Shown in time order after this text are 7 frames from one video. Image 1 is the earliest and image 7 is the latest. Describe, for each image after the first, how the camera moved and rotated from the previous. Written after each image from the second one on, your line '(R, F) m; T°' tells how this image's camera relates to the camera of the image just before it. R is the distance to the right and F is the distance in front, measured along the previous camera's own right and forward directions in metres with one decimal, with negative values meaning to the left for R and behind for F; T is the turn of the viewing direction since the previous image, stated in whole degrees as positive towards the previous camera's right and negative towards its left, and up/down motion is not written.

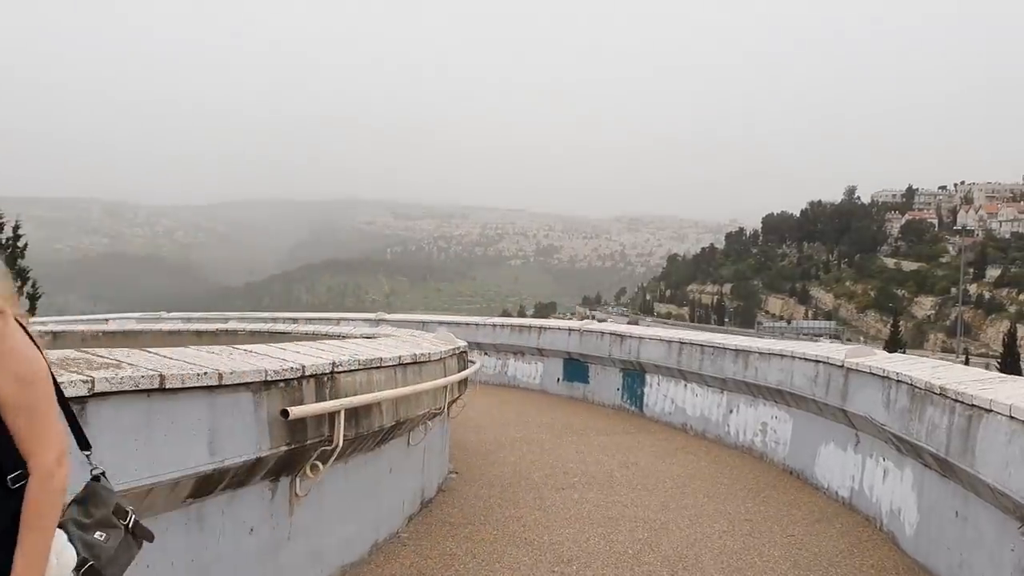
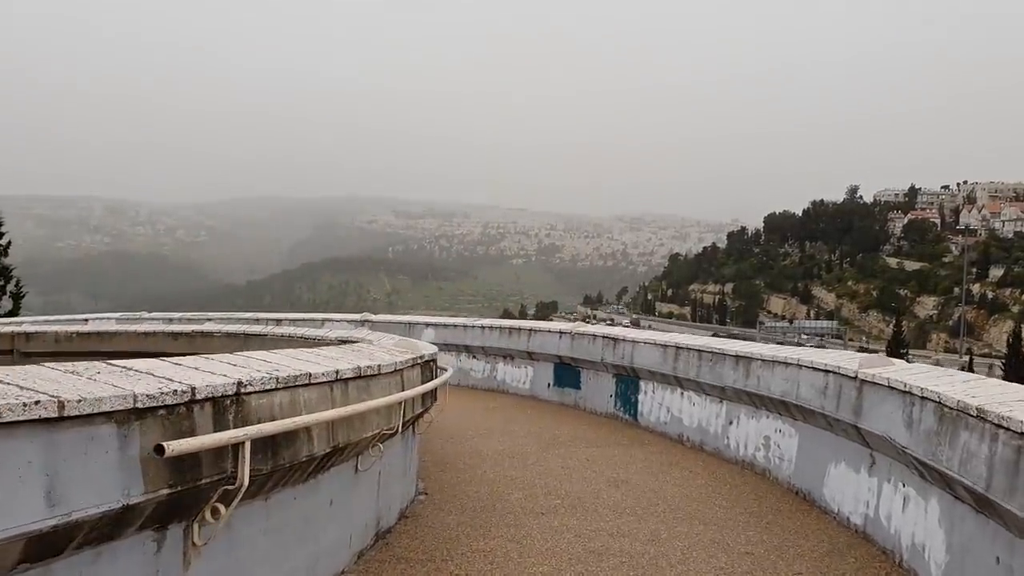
(+0.2, +0.7) m; 0°
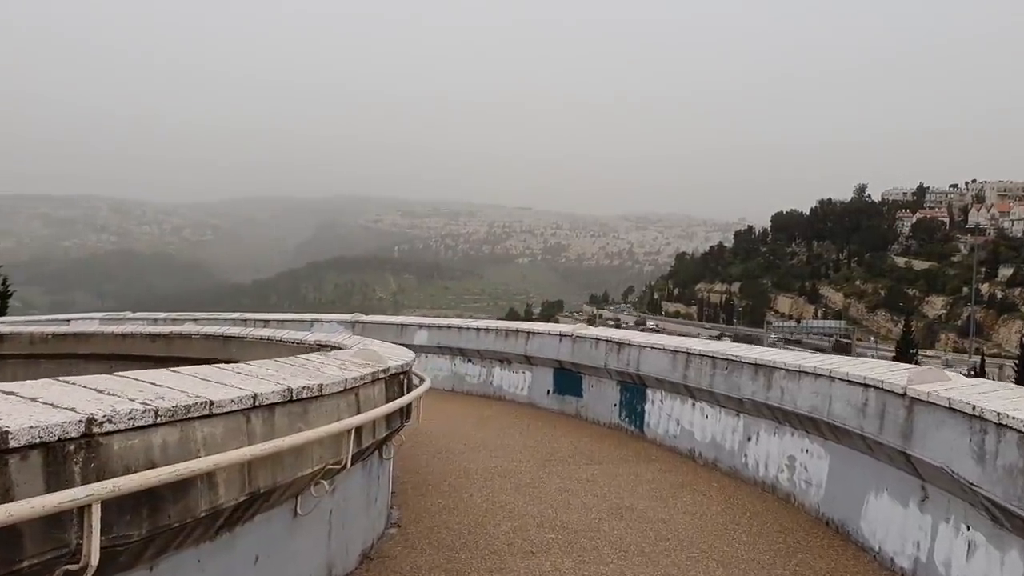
(+0.1, +0.8) m; 0°
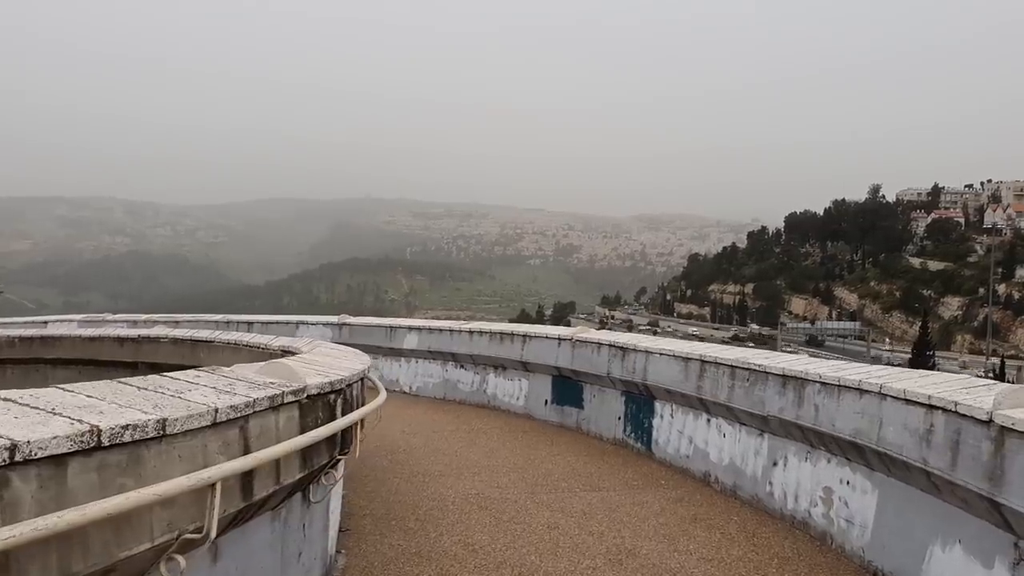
(+0.2, +1.1) m; -1°
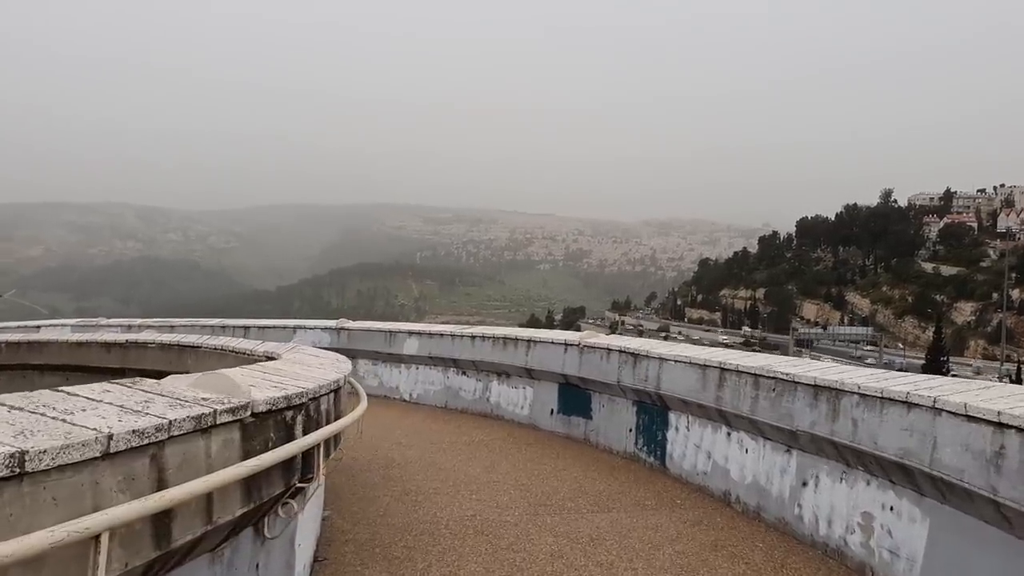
(+0.1, +0.6) m; -1°
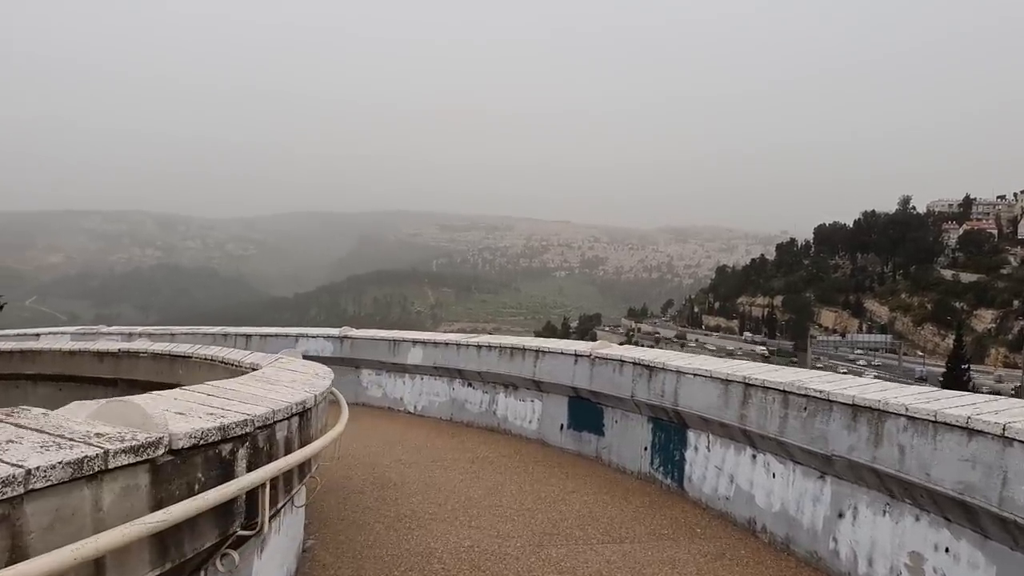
(+0.1, +0.5) m; -1°
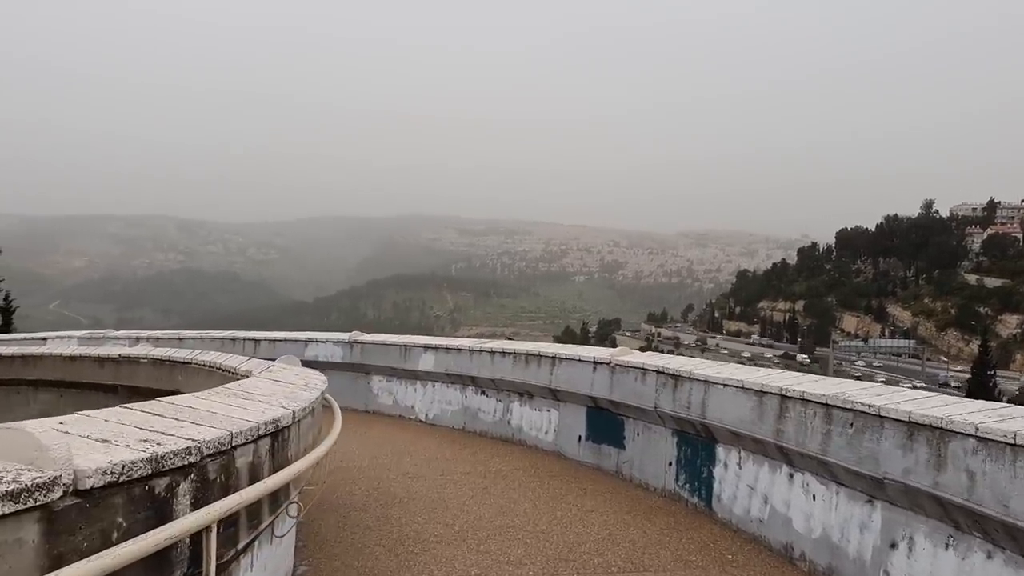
(0.0, +0.5) m; -1°
